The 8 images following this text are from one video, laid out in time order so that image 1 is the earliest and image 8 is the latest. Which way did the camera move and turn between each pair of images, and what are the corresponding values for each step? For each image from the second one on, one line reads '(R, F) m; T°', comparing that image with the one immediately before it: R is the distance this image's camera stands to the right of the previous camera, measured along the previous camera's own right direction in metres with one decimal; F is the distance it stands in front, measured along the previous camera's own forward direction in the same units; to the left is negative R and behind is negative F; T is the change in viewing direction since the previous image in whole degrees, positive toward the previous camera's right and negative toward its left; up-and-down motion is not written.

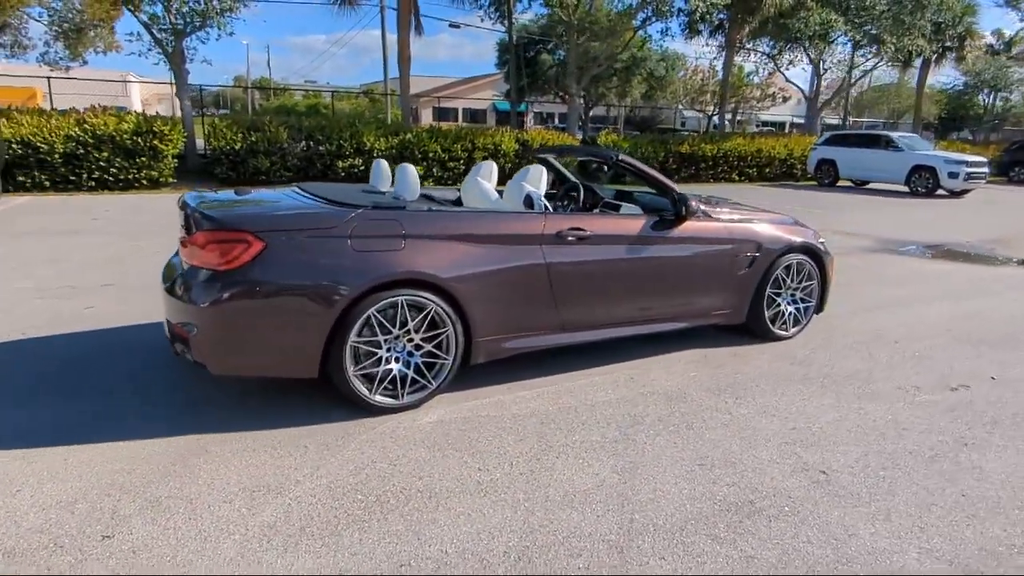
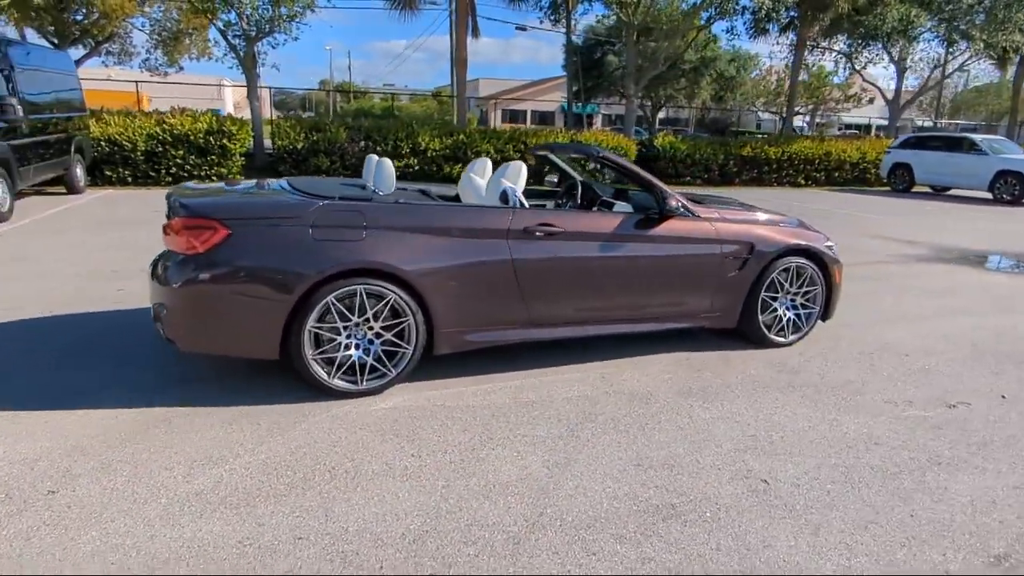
(+0.7, 0.0) m; -7°
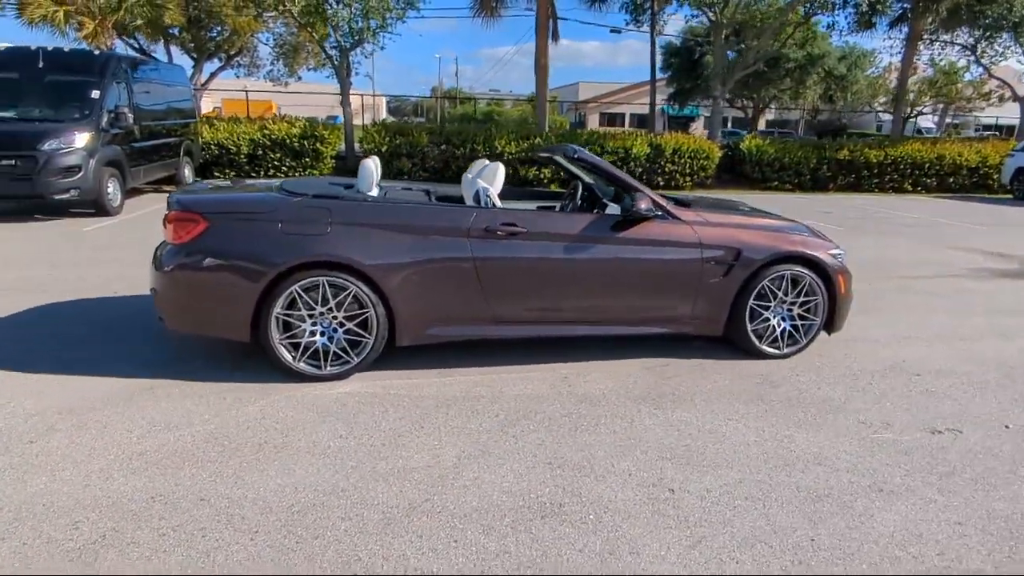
(+1.0, 0.0) m; -10°
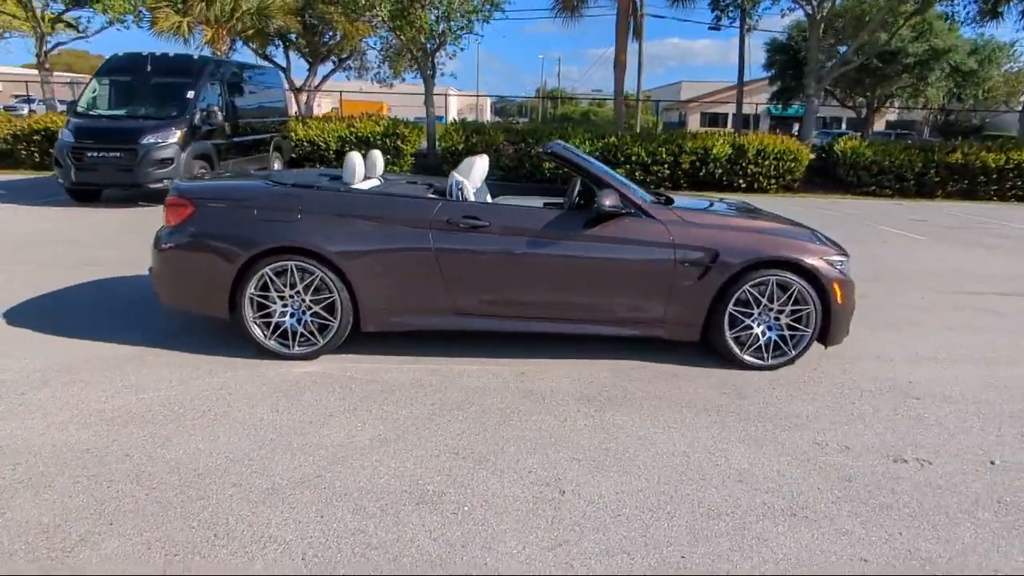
(+1.0, +0.1) m; -9°
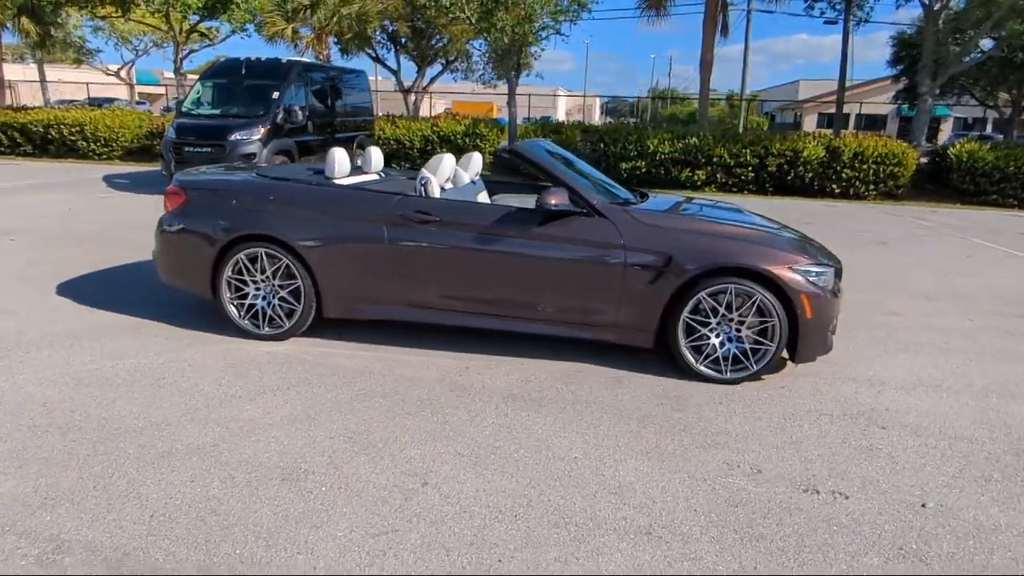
(+1.2, +0.1) m; -10°
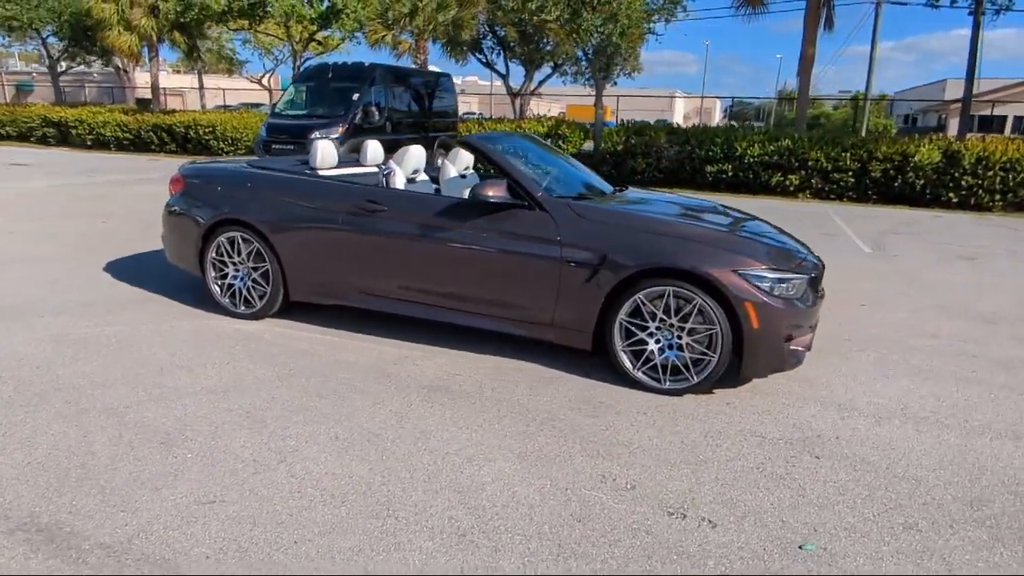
(+1.2, +0.2) m; -11°
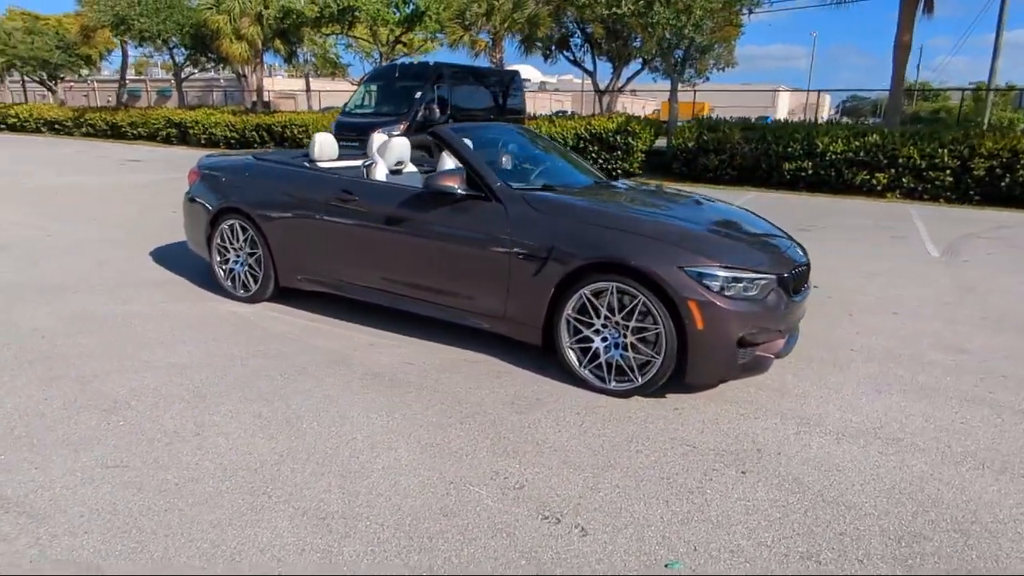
(+1.0, +0.1) m; -9°
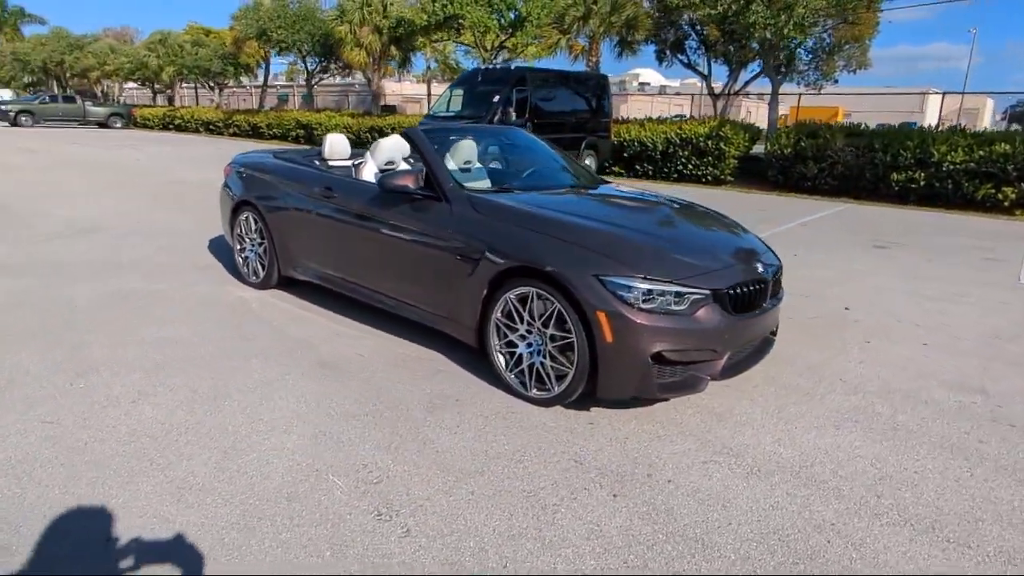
(+1.1, +0.1) m; -11°
